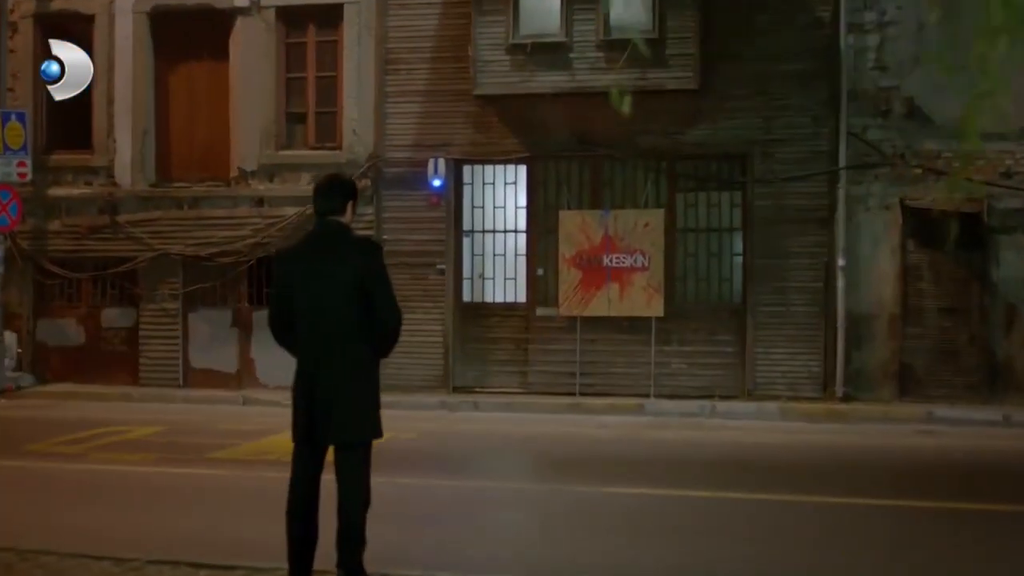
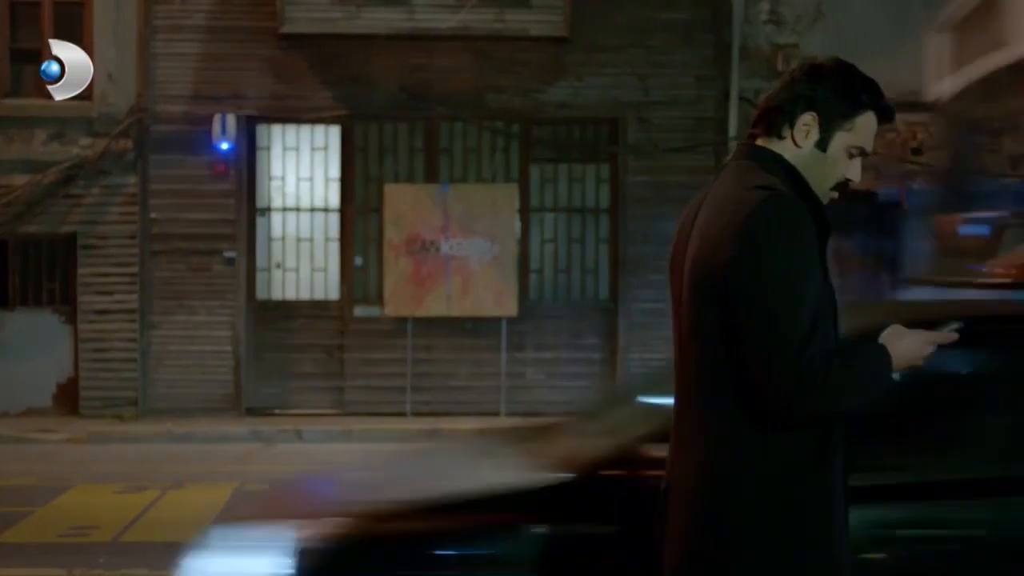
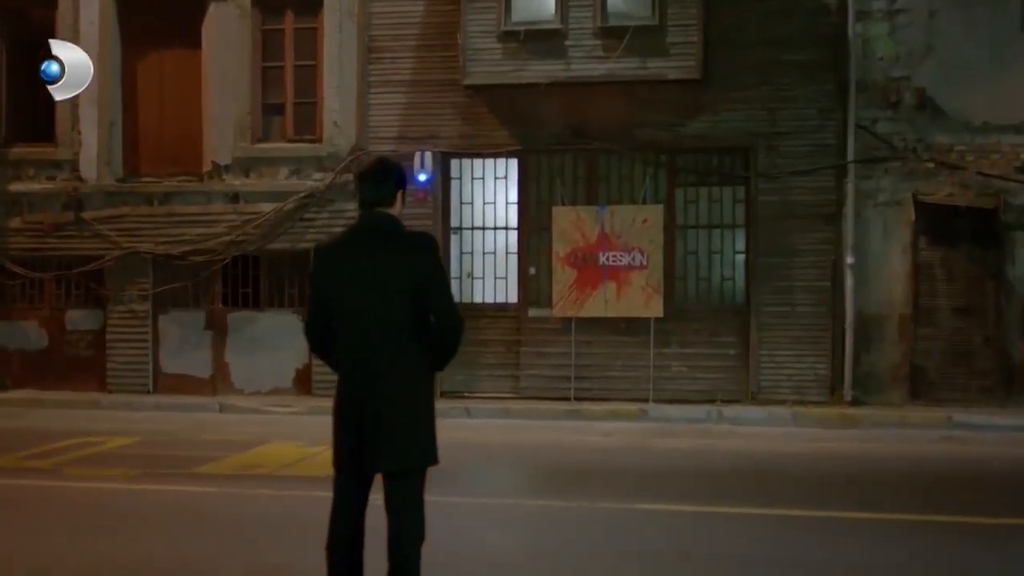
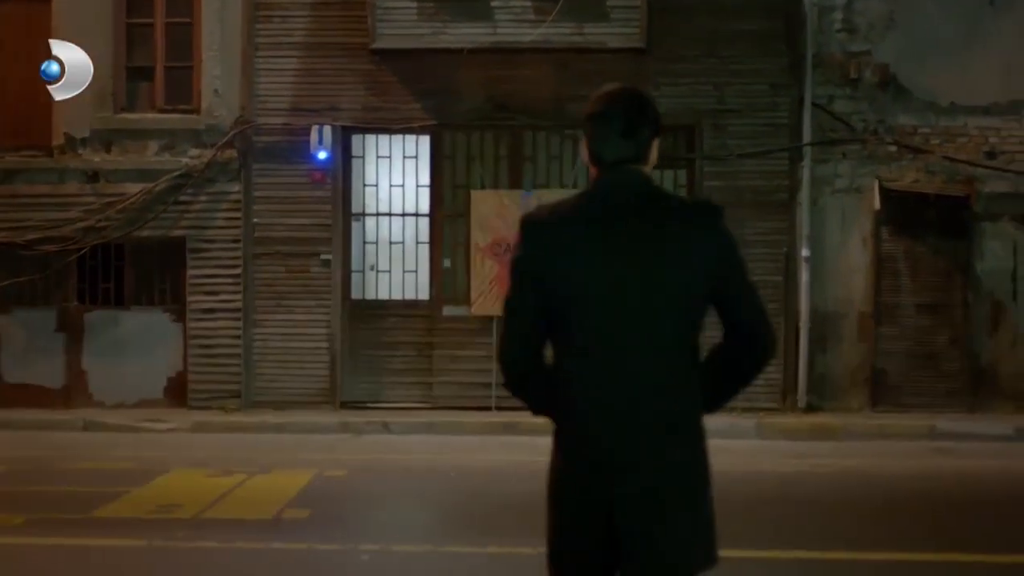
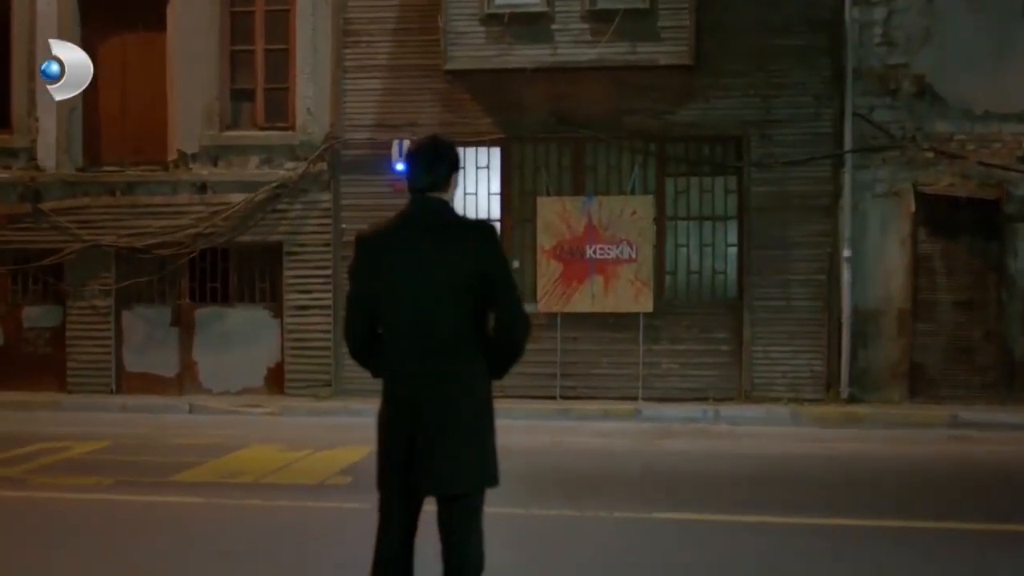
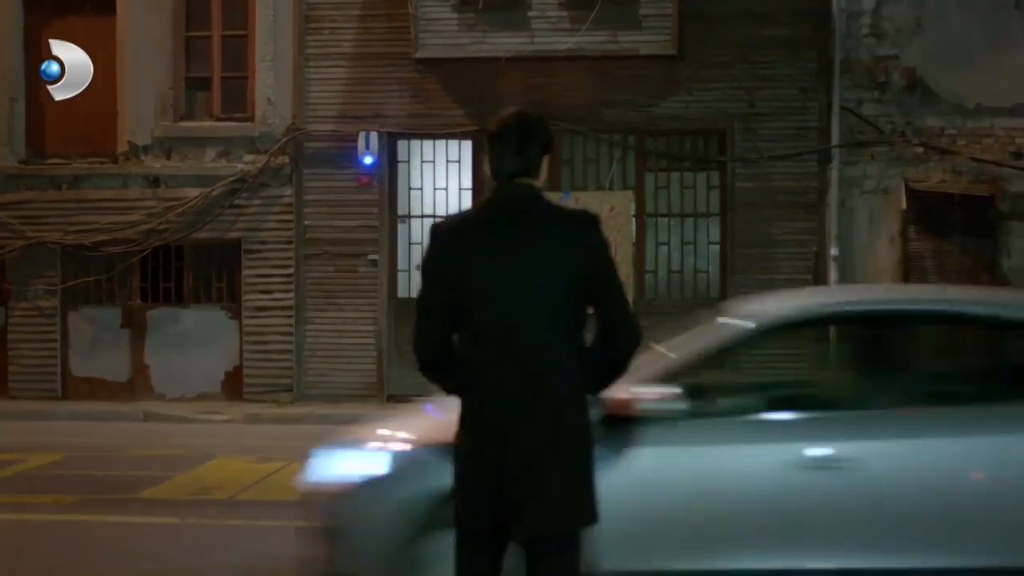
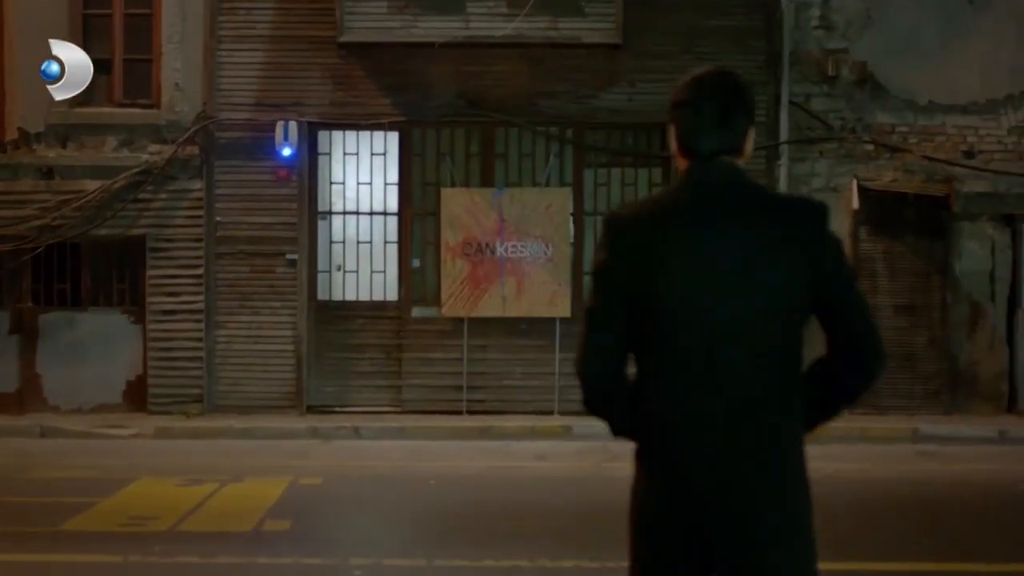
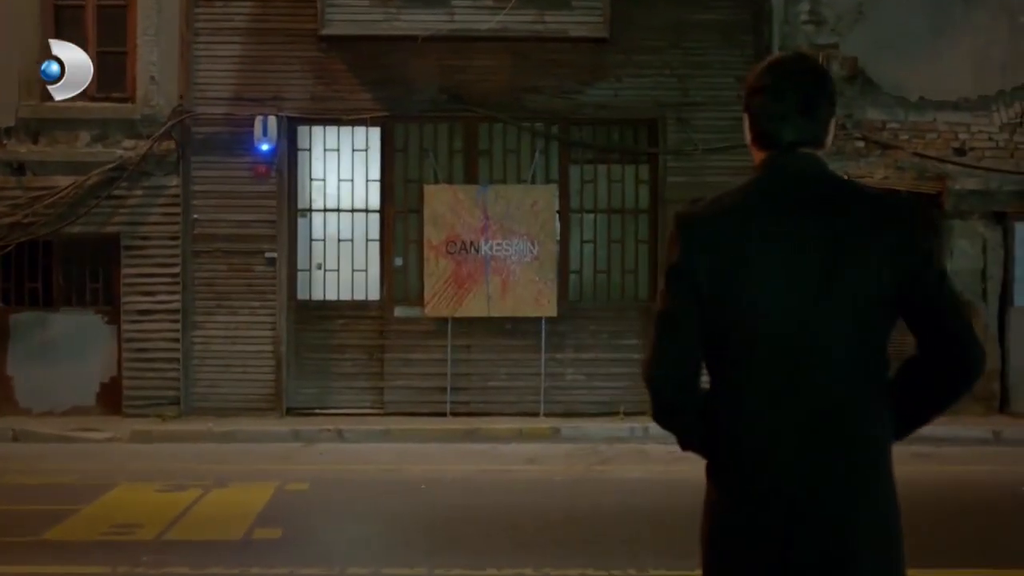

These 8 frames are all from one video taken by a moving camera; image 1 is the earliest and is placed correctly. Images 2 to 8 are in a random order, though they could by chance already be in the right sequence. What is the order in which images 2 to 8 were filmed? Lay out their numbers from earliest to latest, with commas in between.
3, 5, 6, 4, 7, 8, 2
